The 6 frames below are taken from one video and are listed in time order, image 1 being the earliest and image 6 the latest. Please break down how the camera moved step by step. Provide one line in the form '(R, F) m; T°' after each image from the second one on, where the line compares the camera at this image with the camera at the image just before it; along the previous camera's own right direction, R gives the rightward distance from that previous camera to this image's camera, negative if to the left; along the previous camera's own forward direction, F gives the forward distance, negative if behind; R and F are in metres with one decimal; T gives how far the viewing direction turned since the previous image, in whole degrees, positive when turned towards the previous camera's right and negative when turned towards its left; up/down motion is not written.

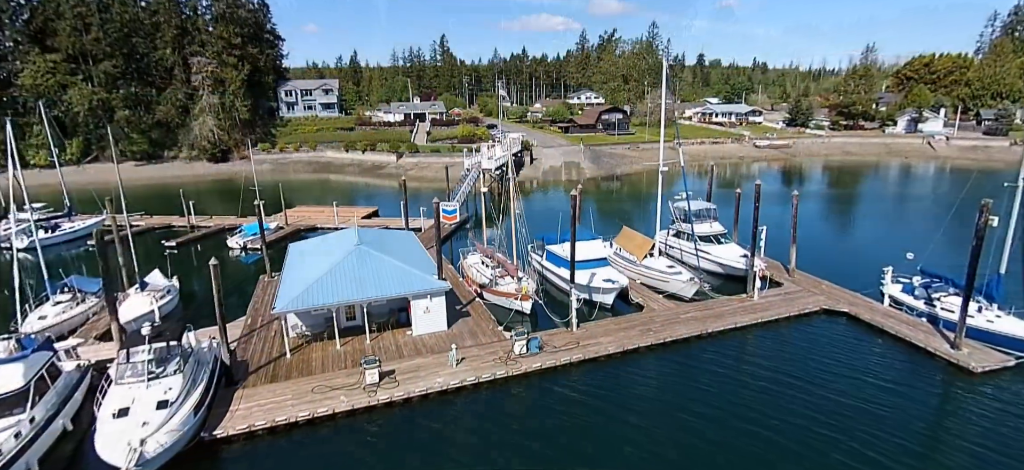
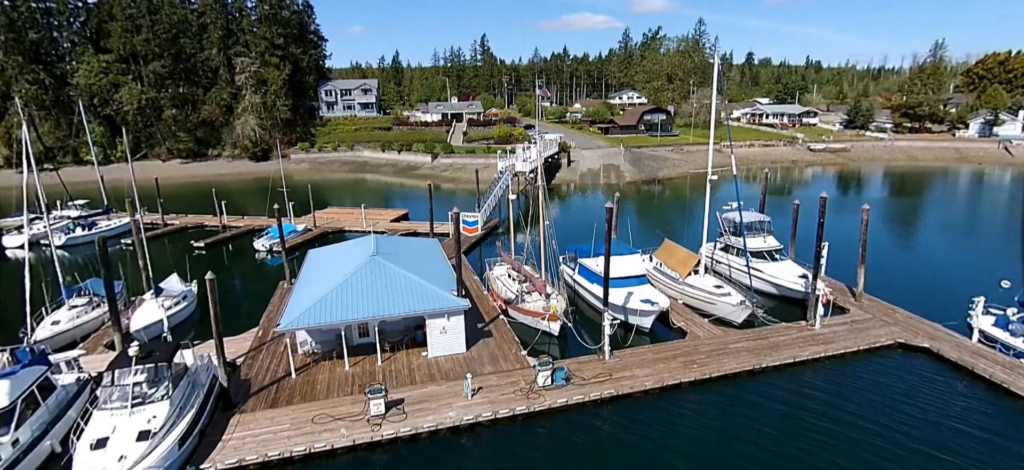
(+0.3, +1.8) m; -4°
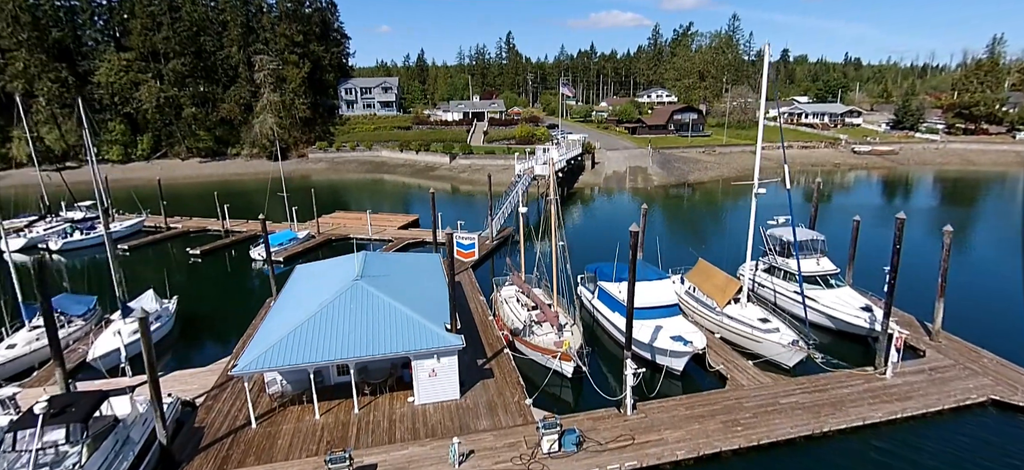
(+0.6, +2.7) m; -3°
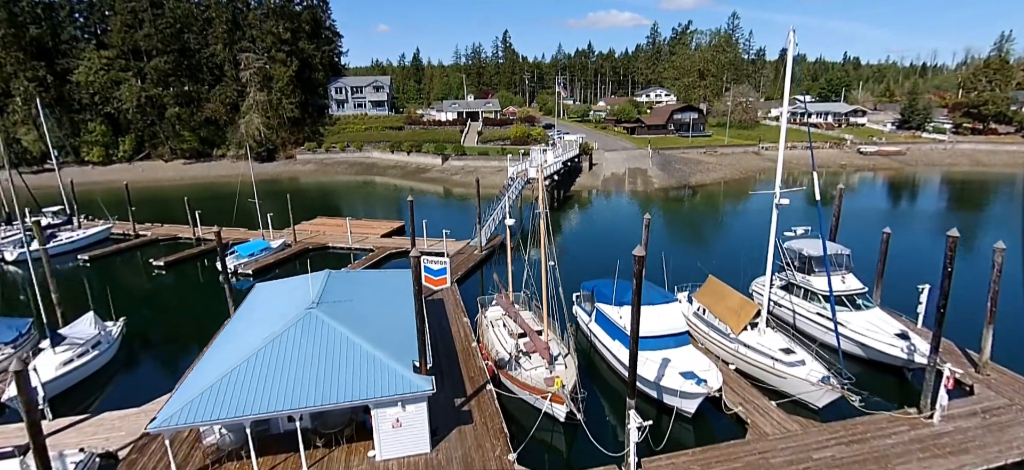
(+0.5, +2.3) m; 0°
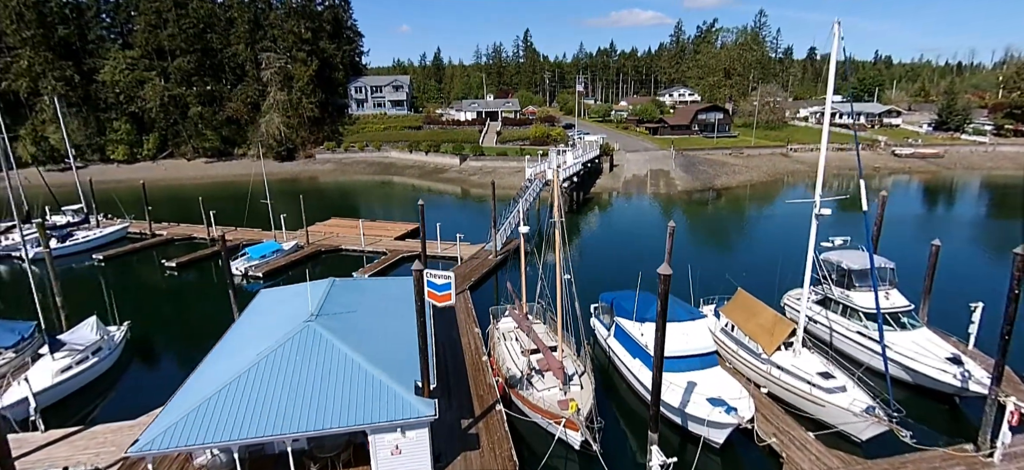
(+0.2, +1.0) m; -2°
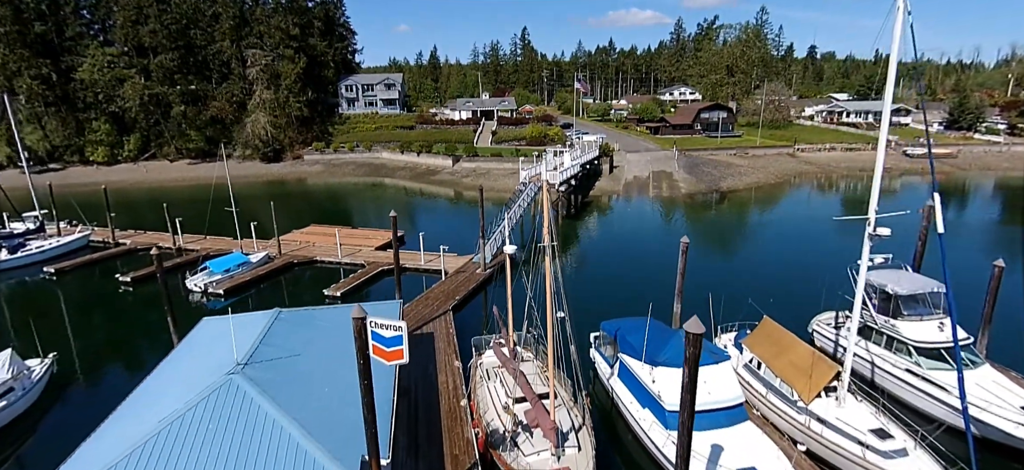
(+0.4, +2.6) m; 0°
